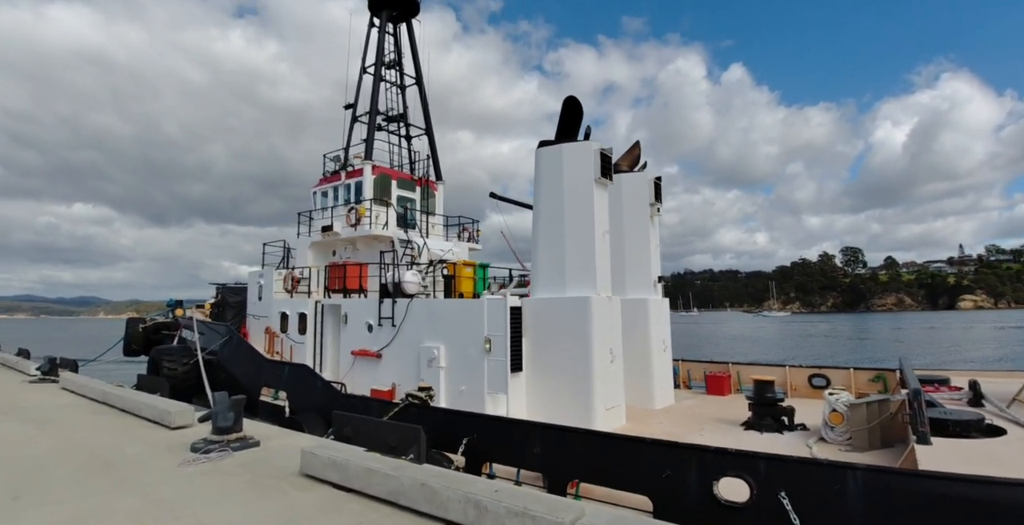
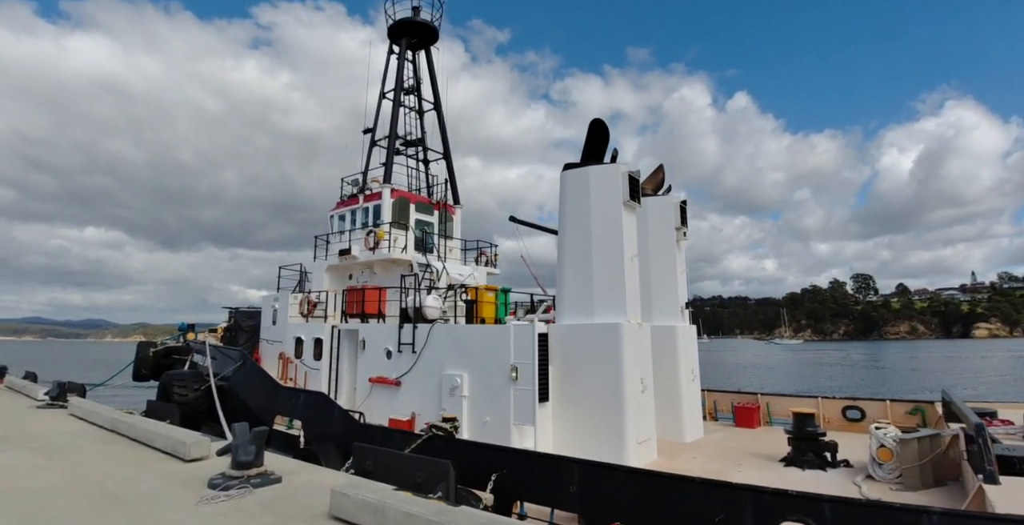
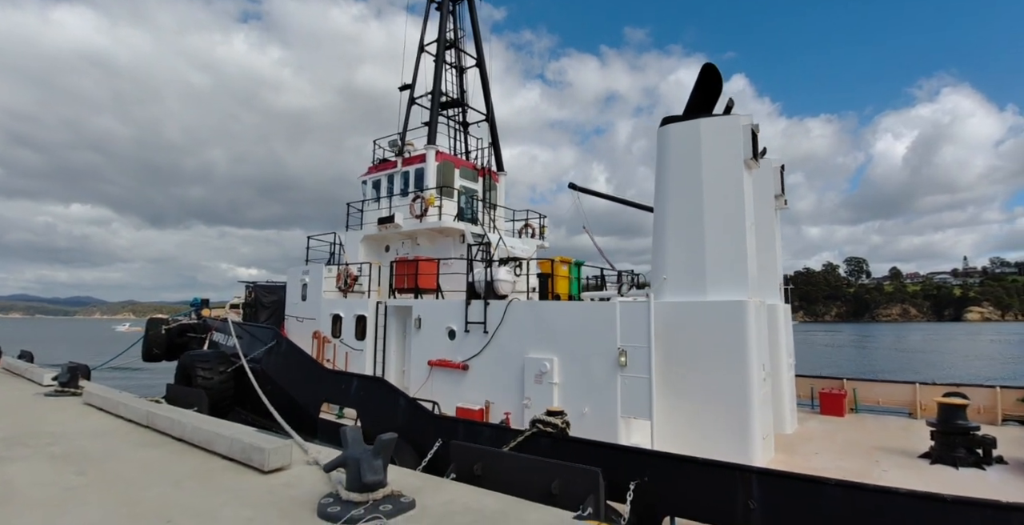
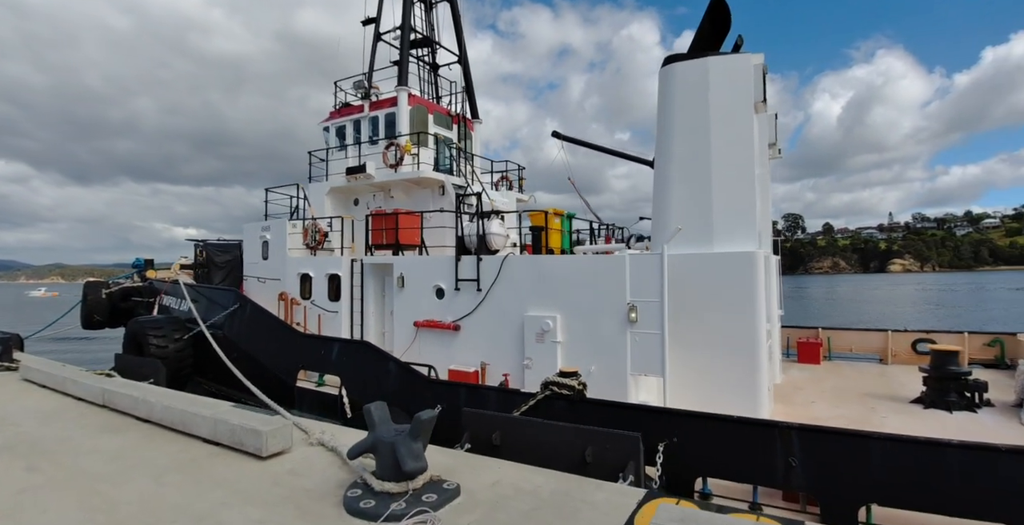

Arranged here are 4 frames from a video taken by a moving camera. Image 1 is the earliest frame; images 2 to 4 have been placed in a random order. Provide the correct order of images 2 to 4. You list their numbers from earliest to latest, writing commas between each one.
2, 3, 4
